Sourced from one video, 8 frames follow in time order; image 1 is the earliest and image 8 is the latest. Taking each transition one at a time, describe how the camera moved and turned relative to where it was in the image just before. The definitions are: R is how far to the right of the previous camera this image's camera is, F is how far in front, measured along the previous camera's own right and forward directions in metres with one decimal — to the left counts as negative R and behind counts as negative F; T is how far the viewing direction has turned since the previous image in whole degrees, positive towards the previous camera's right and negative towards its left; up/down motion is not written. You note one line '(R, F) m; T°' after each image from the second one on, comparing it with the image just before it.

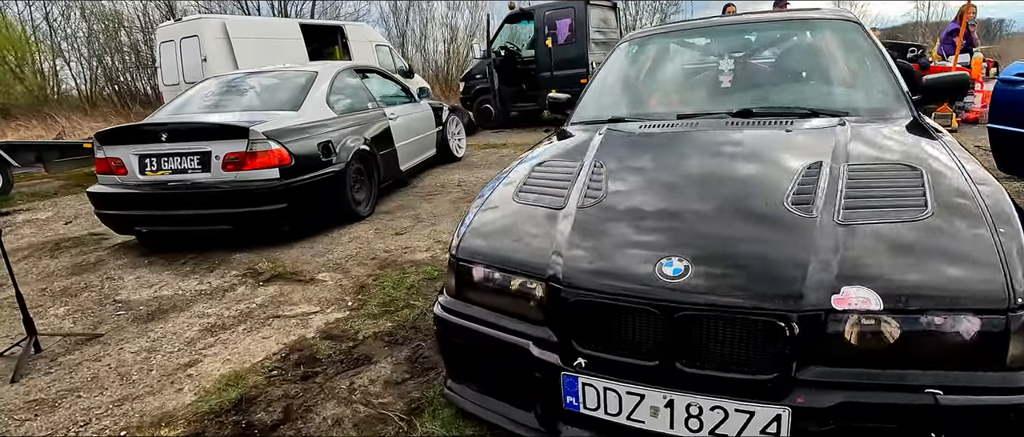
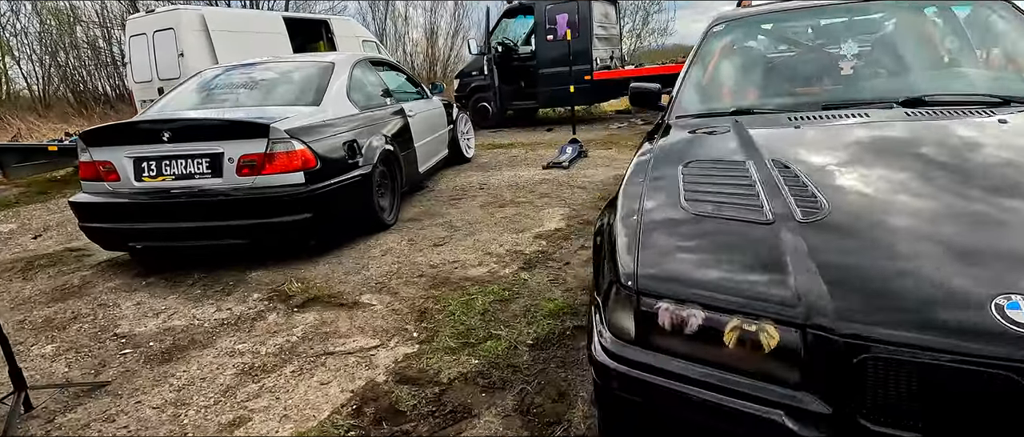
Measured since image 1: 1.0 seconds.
(-0.7, +0.5) m; +3°
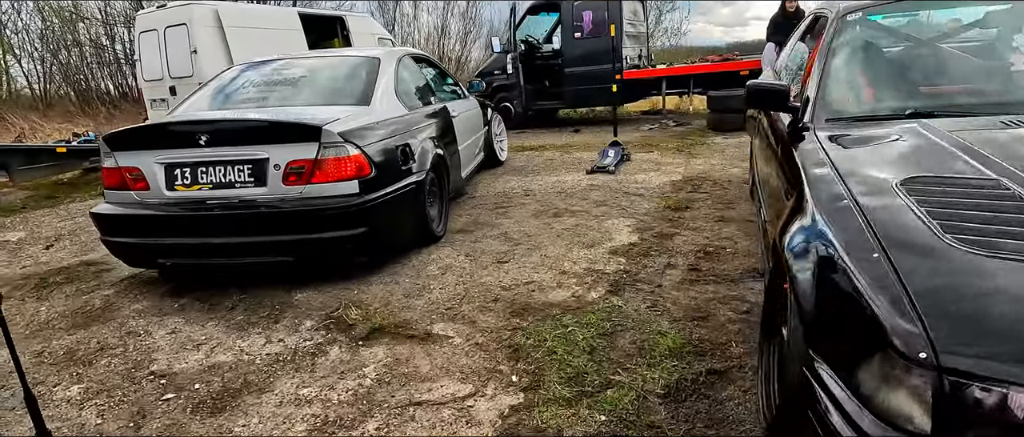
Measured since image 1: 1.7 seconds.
(-0.5, +0.5) m; 0°
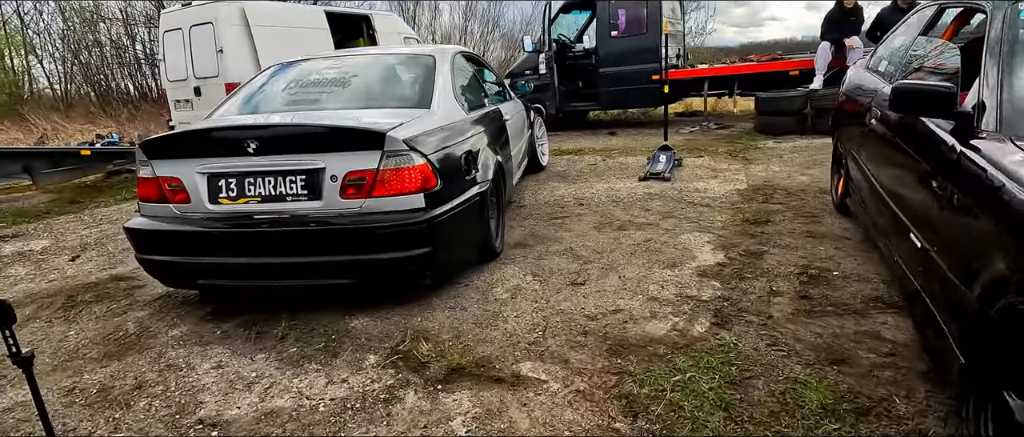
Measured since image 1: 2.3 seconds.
(-0.4, +0.4) m; -1°
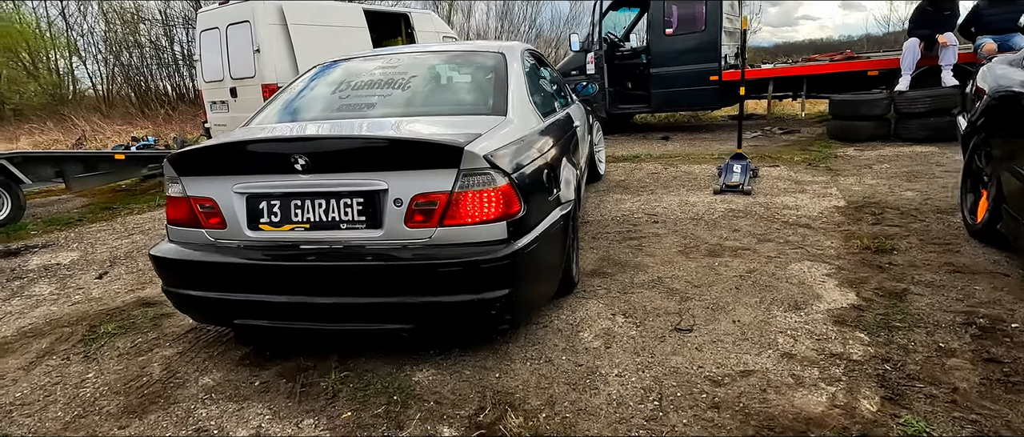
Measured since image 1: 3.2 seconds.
(-0.4, +0.6) m; -3°
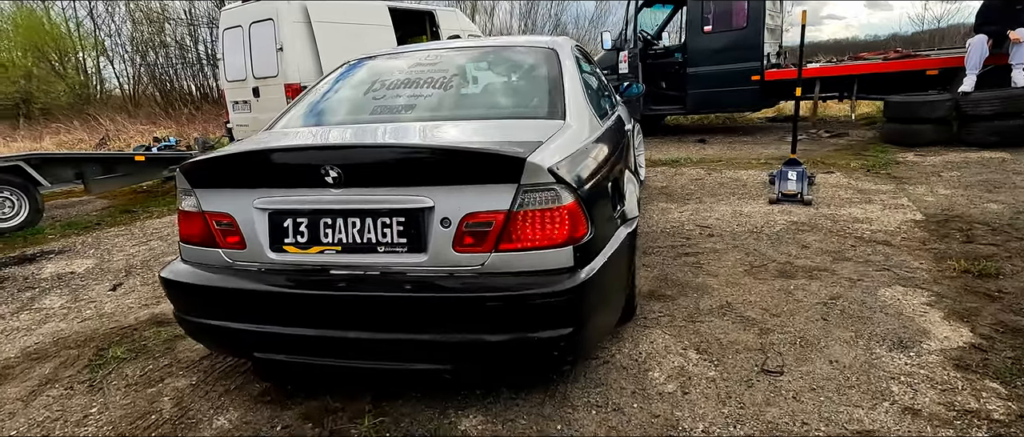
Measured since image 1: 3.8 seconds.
(-0.2, +0.4) m; -2°
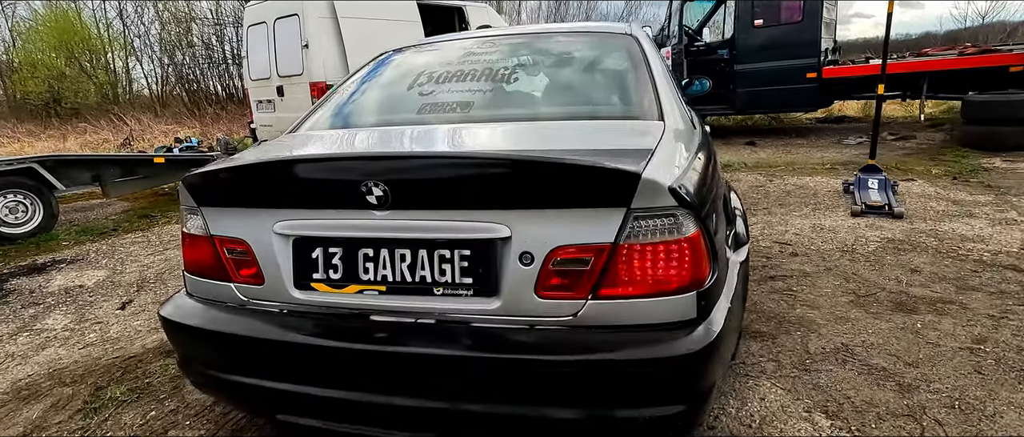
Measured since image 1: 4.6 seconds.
(-0.2, +0.5) m; -2°
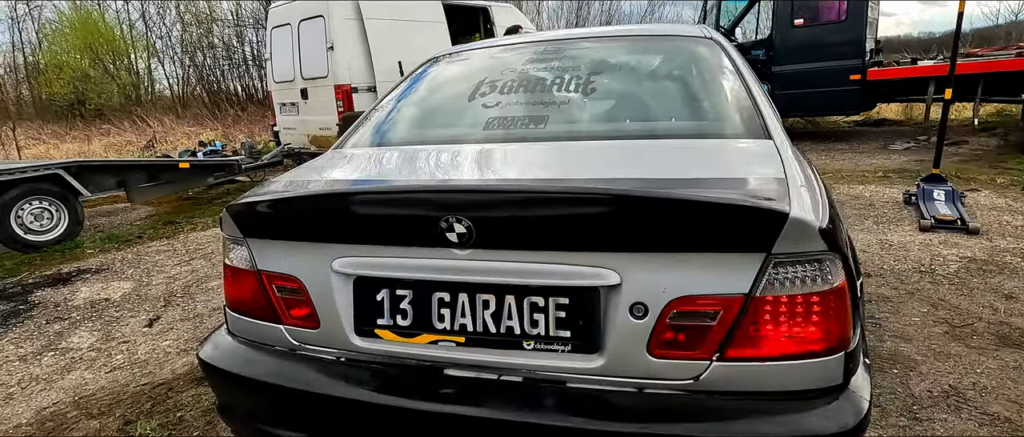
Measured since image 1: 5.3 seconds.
(-0.2, +0.2) m; -1°
